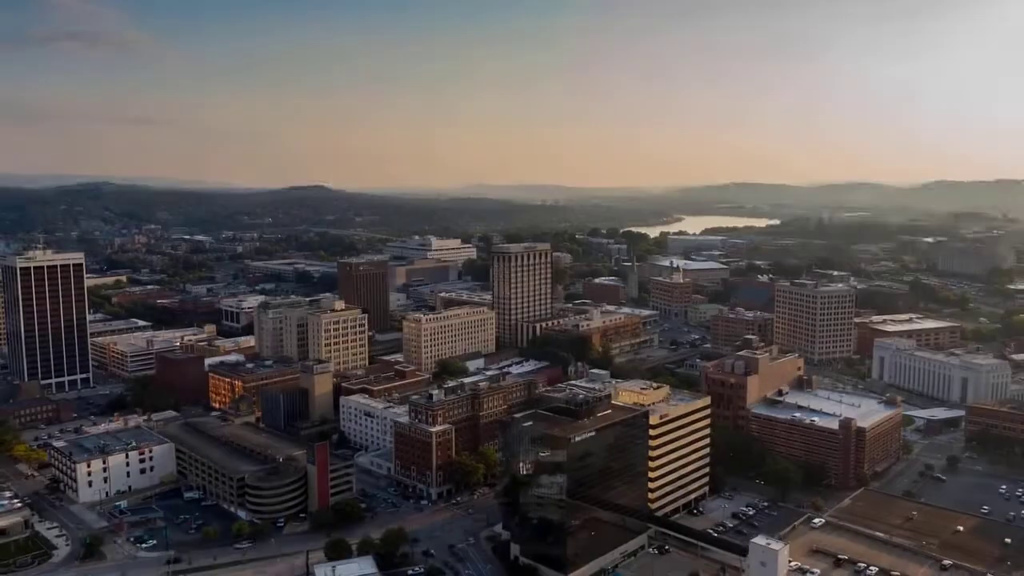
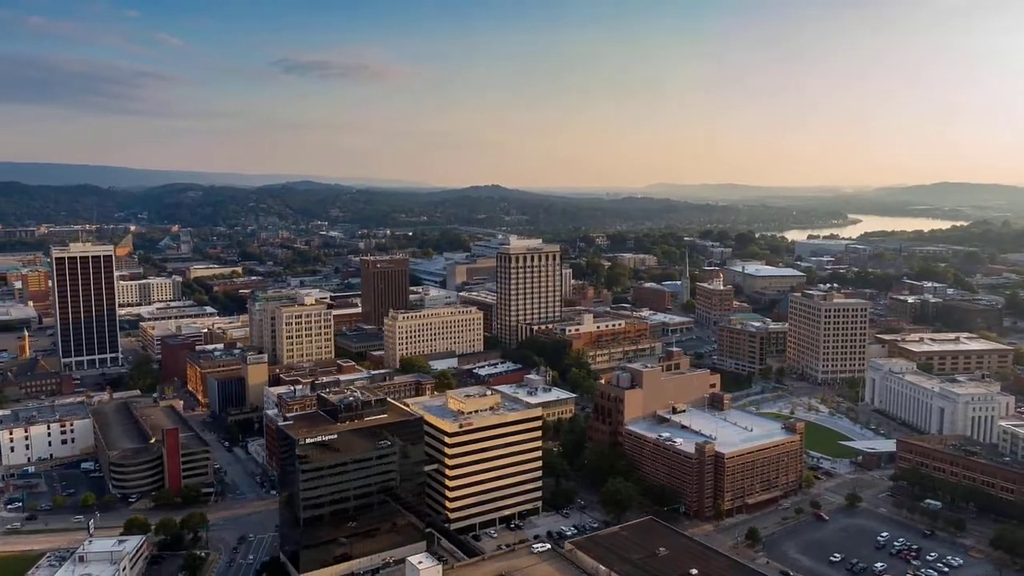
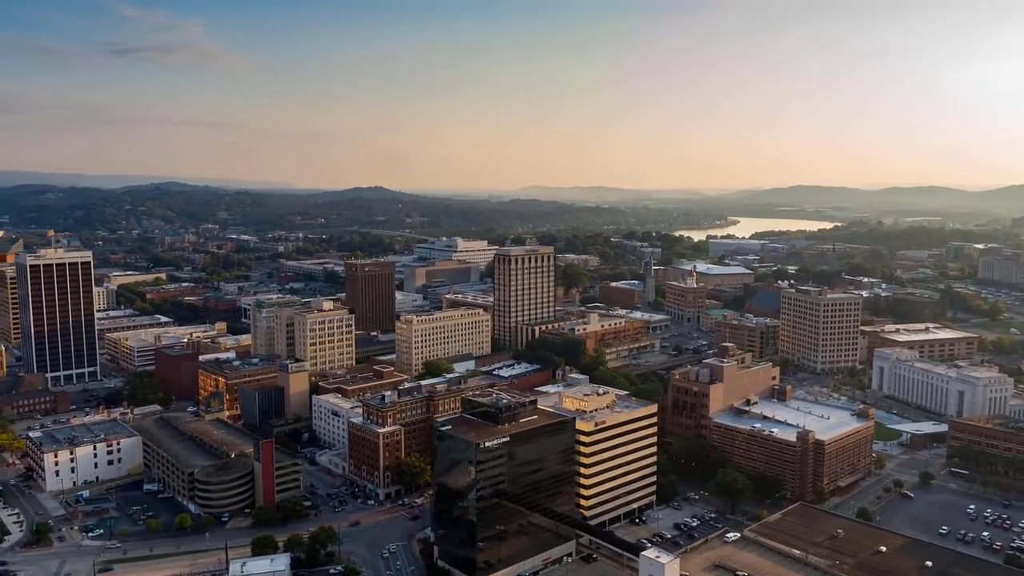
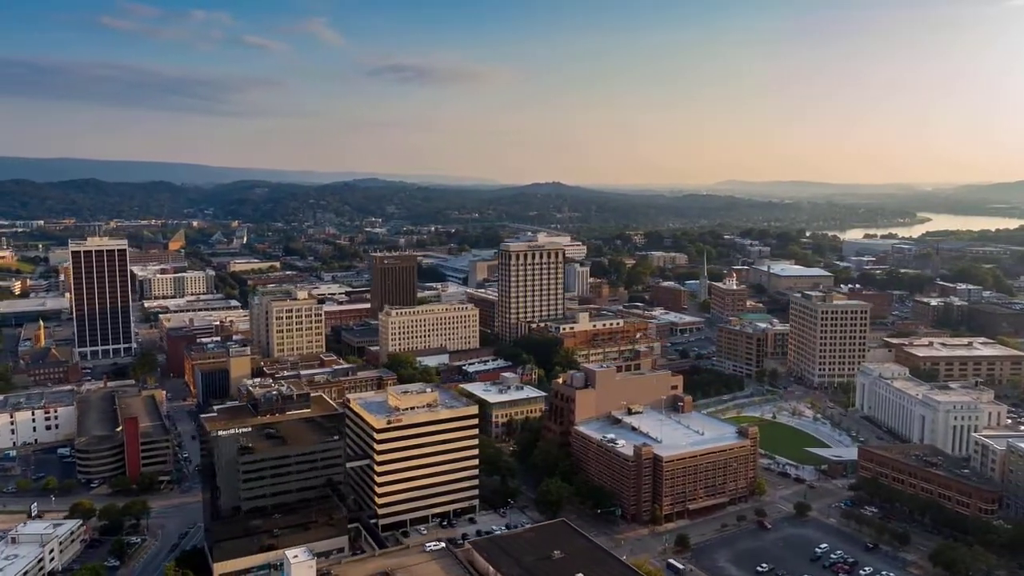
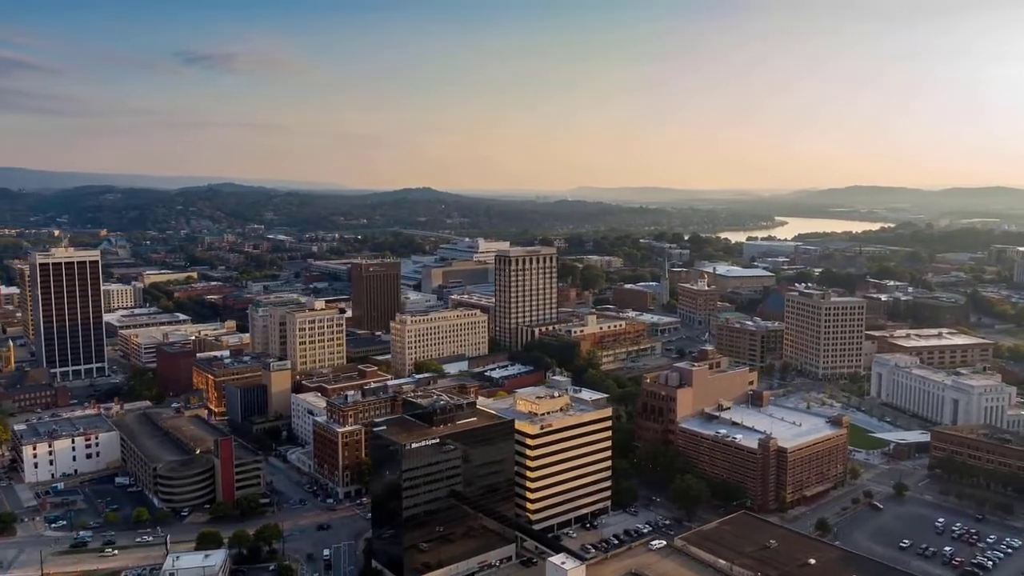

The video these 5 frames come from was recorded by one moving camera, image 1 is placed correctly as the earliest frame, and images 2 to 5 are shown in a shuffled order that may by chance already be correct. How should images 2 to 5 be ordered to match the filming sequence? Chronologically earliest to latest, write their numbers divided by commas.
3, 5, 2, 4
